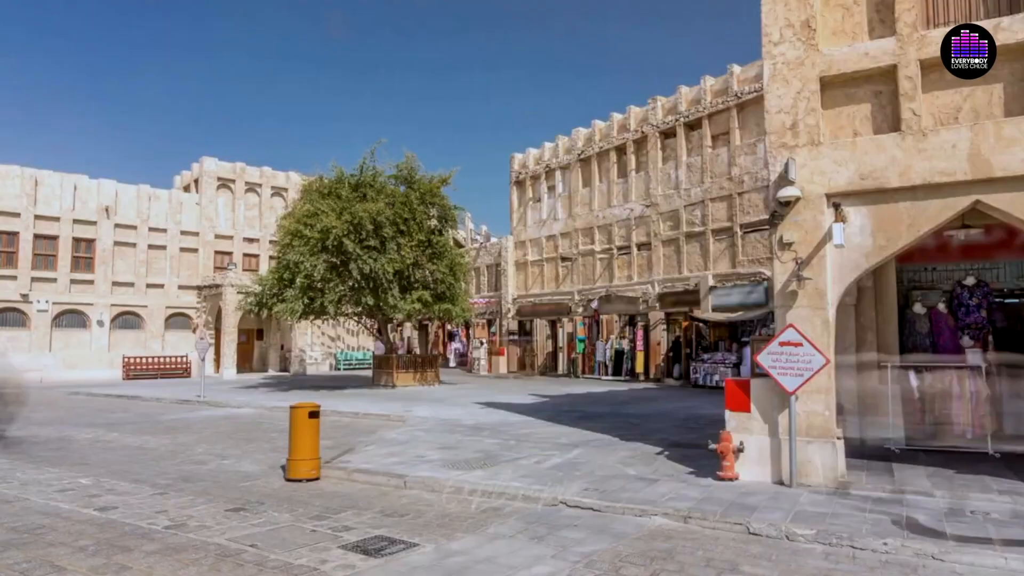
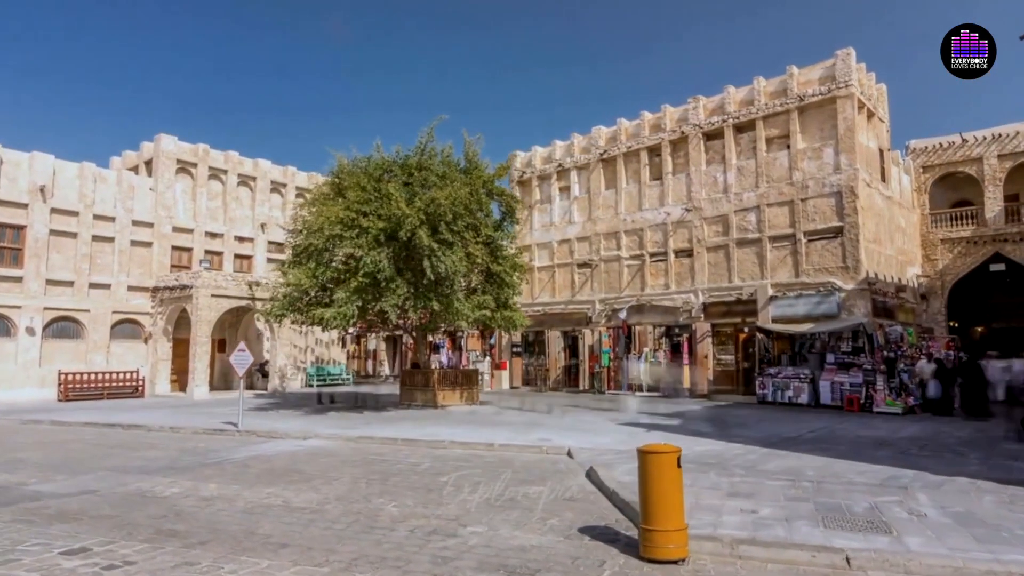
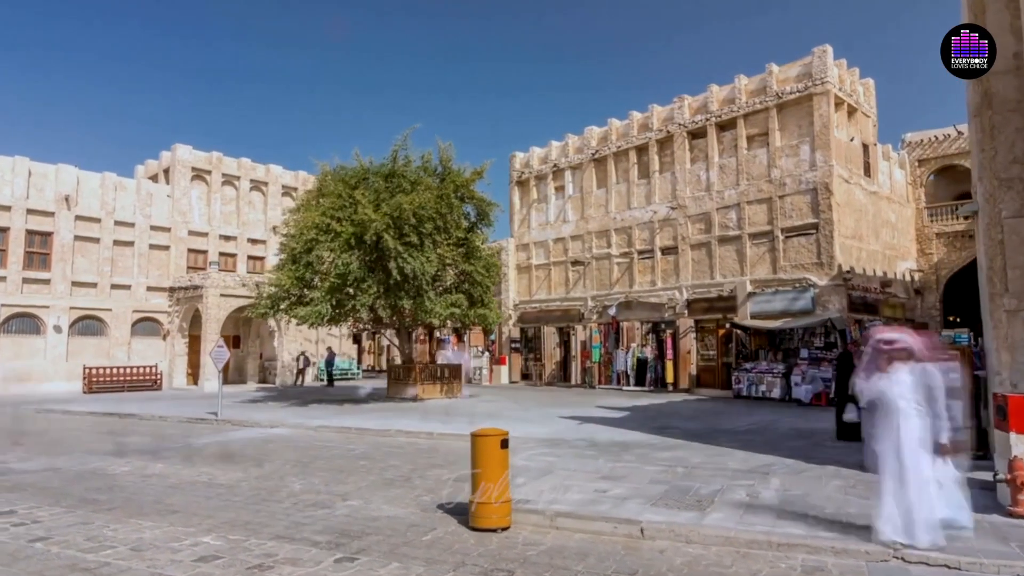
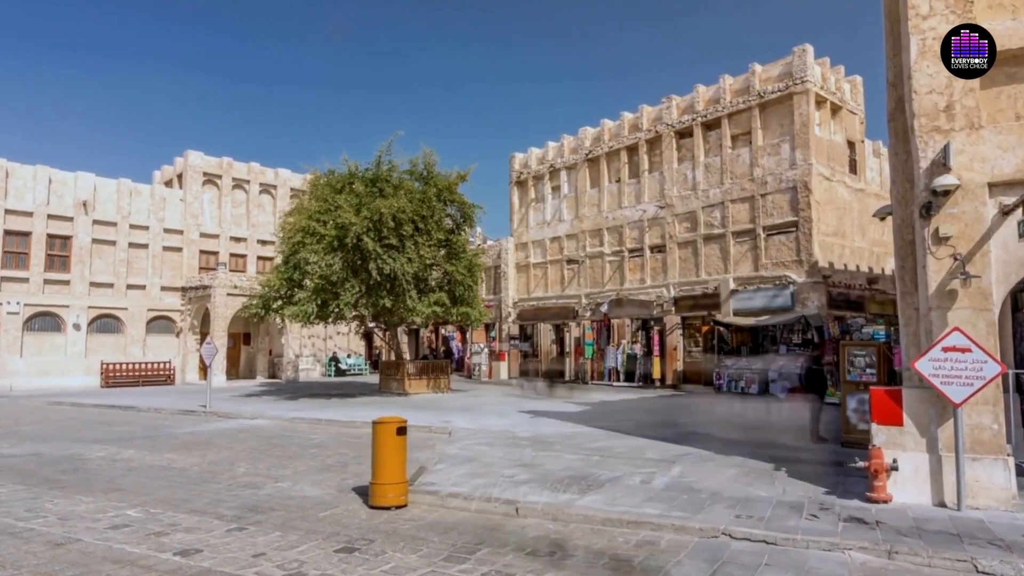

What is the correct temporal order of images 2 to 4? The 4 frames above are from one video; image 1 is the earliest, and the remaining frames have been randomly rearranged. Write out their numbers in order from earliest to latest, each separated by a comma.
4, 3, 2
